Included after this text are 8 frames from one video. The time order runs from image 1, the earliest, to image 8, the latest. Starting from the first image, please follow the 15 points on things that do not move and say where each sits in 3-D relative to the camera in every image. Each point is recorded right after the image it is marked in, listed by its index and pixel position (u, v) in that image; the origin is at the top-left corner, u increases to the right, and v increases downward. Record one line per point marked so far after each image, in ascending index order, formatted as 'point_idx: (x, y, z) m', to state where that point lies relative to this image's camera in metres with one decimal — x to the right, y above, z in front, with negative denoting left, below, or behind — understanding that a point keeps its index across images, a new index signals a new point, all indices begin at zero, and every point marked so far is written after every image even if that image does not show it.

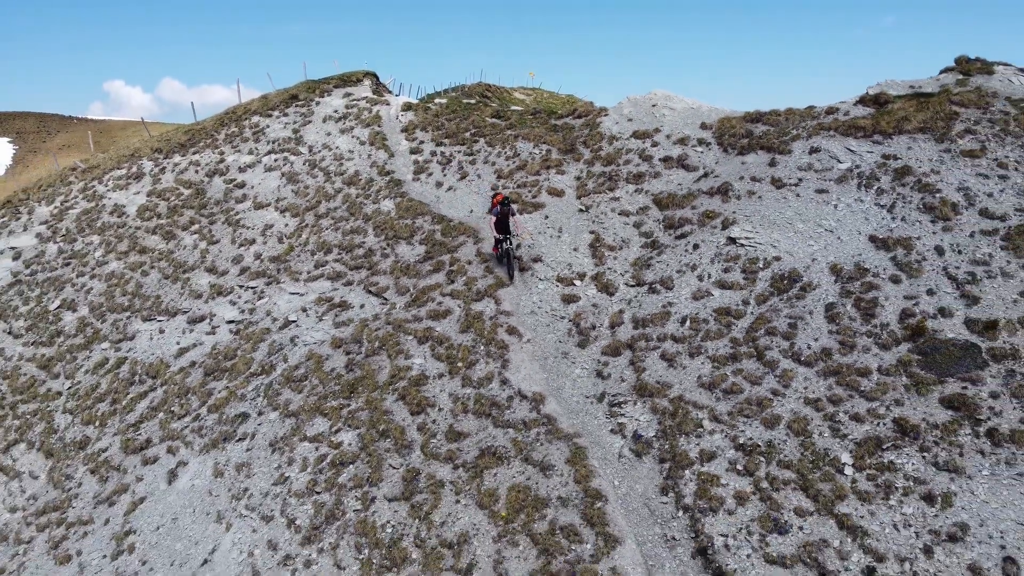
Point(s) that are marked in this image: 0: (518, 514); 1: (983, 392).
0: (+0.1, -3.4, +12.6) m
1: (+6.6, -1.5, +11.4) m
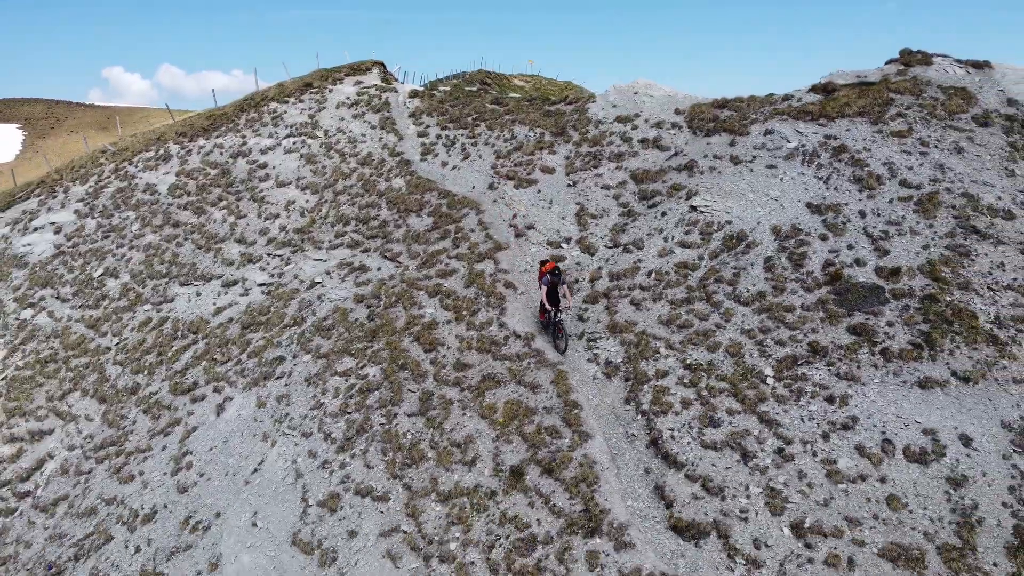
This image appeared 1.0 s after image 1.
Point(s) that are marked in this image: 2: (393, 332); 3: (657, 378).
0: (0.0, -2.5, +15.5) m
1: (+6.5, -0.6, +14.3) m
2: (-2.8, -1.1, +19.4) m
3: (+2.6, -1.6, +15.3) m
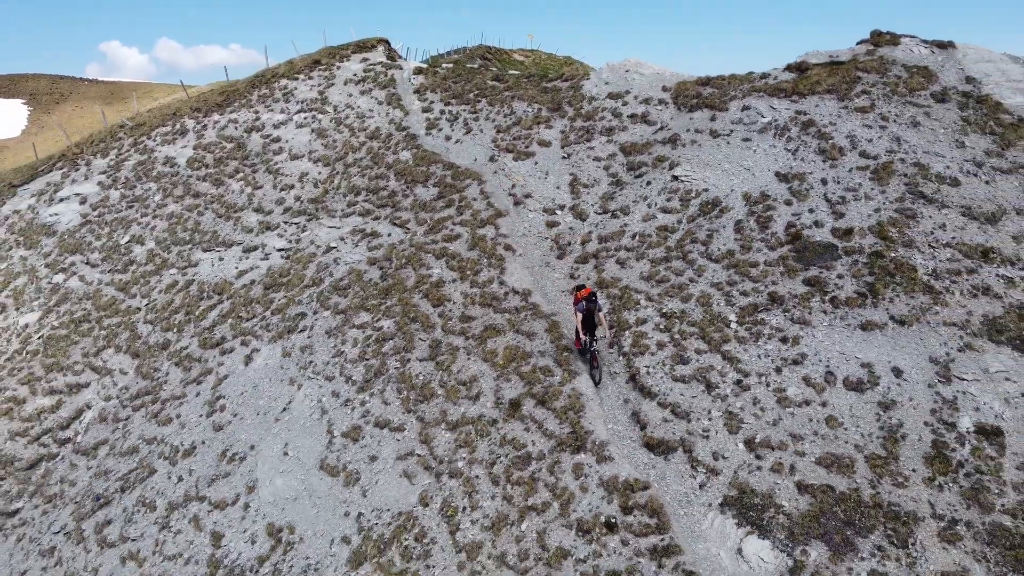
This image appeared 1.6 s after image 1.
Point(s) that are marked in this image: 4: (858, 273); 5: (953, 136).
0: (0.0, -1.6, +17.6) m
1: (+6.5, +0.2, +16.3) m
2: (-2.8, -0.1, +21.4) m
3: (+2.6, -0.8, +17.4) m
4: (+6.9, +0.3, +16.2) m
5: (+10.9, +3.7, +19.8) m
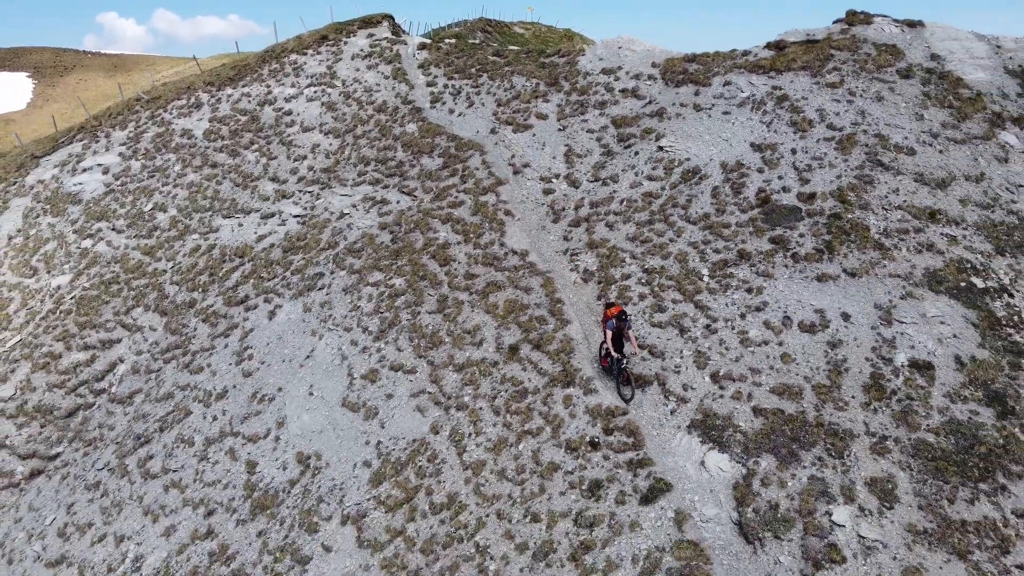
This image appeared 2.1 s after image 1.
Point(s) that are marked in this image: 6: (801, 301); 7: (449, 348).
0: (0.0, -0.6, +19.7) m
1: (+6.4, +1.2, +18.4) m
2: (-2.9, +1.1, +23.5) m
3: (+2.6, +0.2, +19.5) m
4: (+6.9, +1.3, +18.2) m
5: (+10.8, +4.8, +21.7) m
6: (+6.0, -0.3, +16.7) m
7: (-1.5, -1.4, +19.4) m
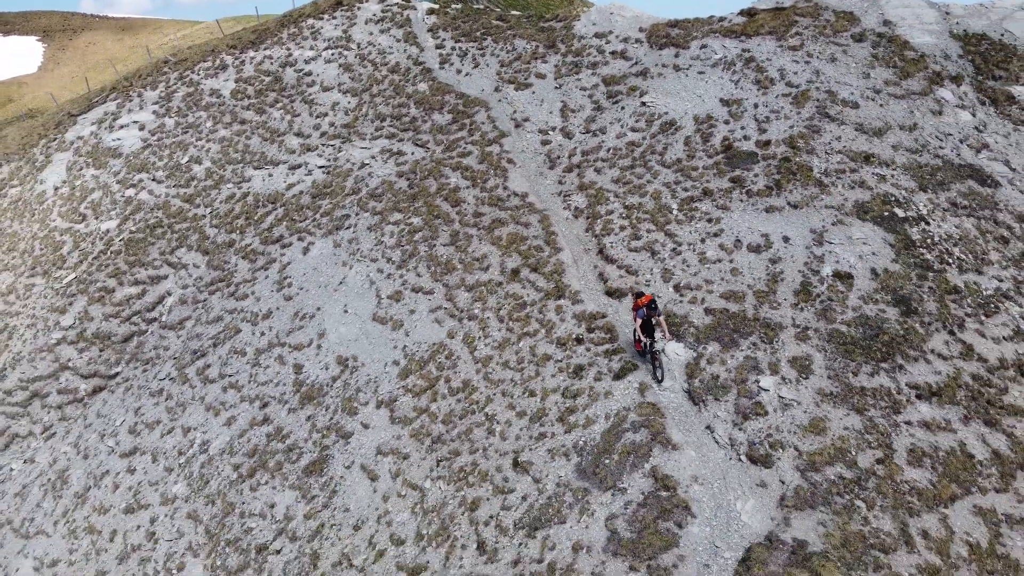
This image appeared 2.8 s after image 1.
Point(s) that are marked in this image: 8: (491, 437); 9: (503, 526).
0: (0.0, +1.3, +23.3) m
1: (+6.5, +3.1, +21.9) m
2: (-2.8, +3.1, +27.0) m
3: (+2.7, +2.1, +23.0) m
4: (+7.0, +3.1, +21.7) m
5: (+10.9, +6.8, +25.1) m
6: (+6.0, +1.5, +20.3) m
7: (-1.4, +0.5, +23.1) m
8: (-0.4, -3.2, +18.2) m
9: (-0.2, -4.5, +15.9) m
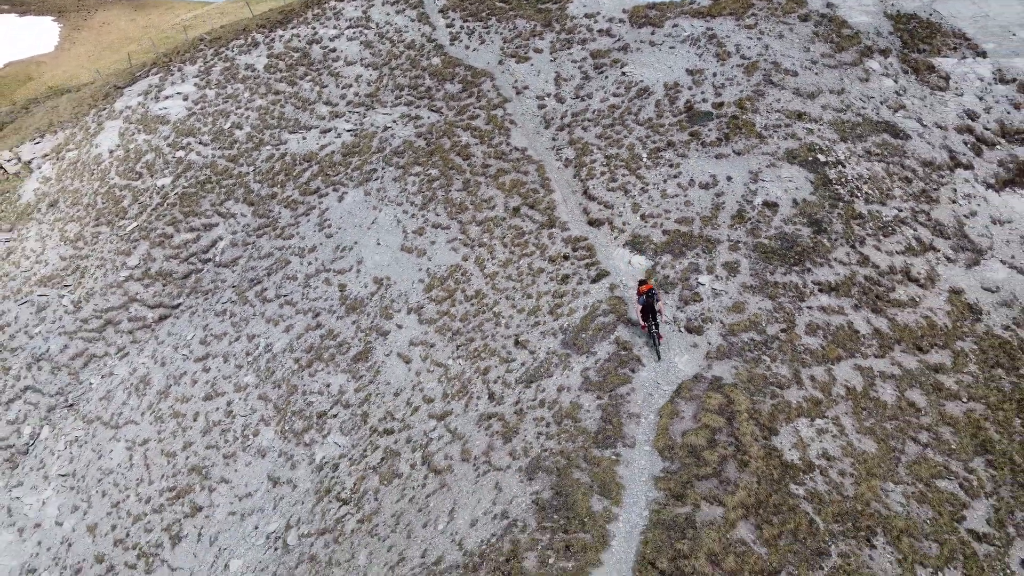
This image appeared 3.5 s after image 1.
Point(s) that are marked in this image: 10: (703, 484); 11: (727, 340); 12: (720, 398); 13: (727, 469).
0: (+0.1, +3.6, +28.6) m
1: (+6.5, +5.3, +27.1) m
2: (-2.7, +5.5, +32.3) m
3: (+2.7, +4.4, +28.3) m
4: (+7.0, +5.4, +27.0) m
5: (+11.0, +9.1, +30.2) m
6: (+6.1, +3.8, +25.6) m
7: (-1.4, +2.8, +28.4) m
8: (-0.4, -1.1, +23.6) m
9: (-0.1, -2.4, +21.4) m
10: (+3.8, -3.9, +16.3) m
11: (+5.4, -1.3, +20.1) m
12: (+4.7, -2.4, +18.4) m
13: (+4.4, -3.6, +16.7) m
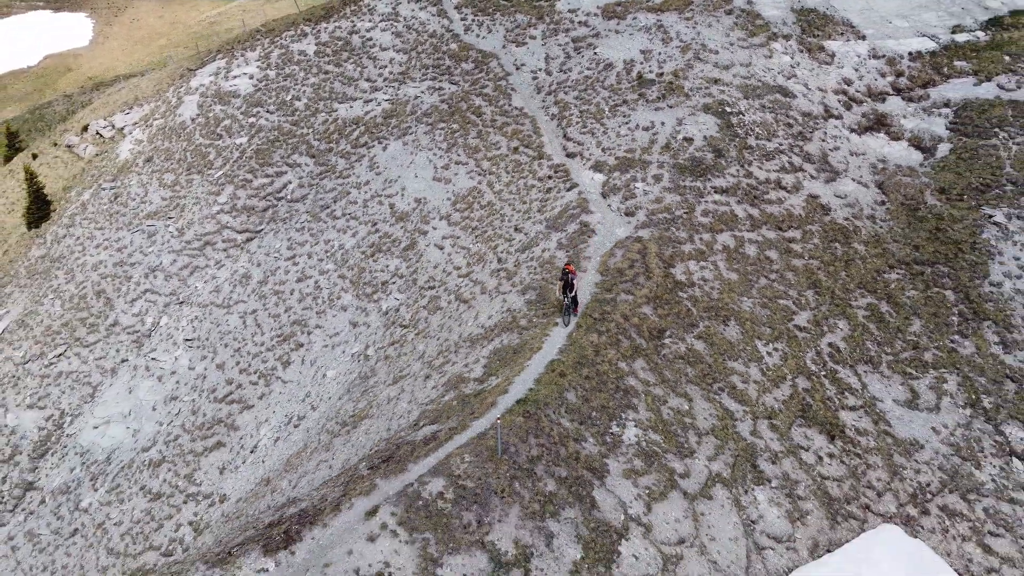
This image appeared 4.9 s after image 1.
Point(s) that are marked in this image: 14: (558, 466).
0: (+0.1, +7.6, +39.8) m
1: (+6.6, +9.4, +38.3) m
2: (-2.7, +9.6, +43.5) m
3: (+2.7, +8.5, +39.5) m
4: (+7.0, +9.4, +38.2) m
5: (+11.0, +13.2, +41.4) m
6: (+6.1, +7.8, +36.8) m
7: (-1.3, +6.8, +39.6) m
8: (-0.4, +3.0, +34.8) m
9: (-0.1, +1.6, +32.6) m
10: (+3.8, +0.1, +27.5) m
11: (+5.4, +2.8, +31.3) m
12: (+4.7, +1.6, +29.7) m
13: (+4.4, +0.3, +27.9) m
14: (+1.1, -4.3, +19.6) m
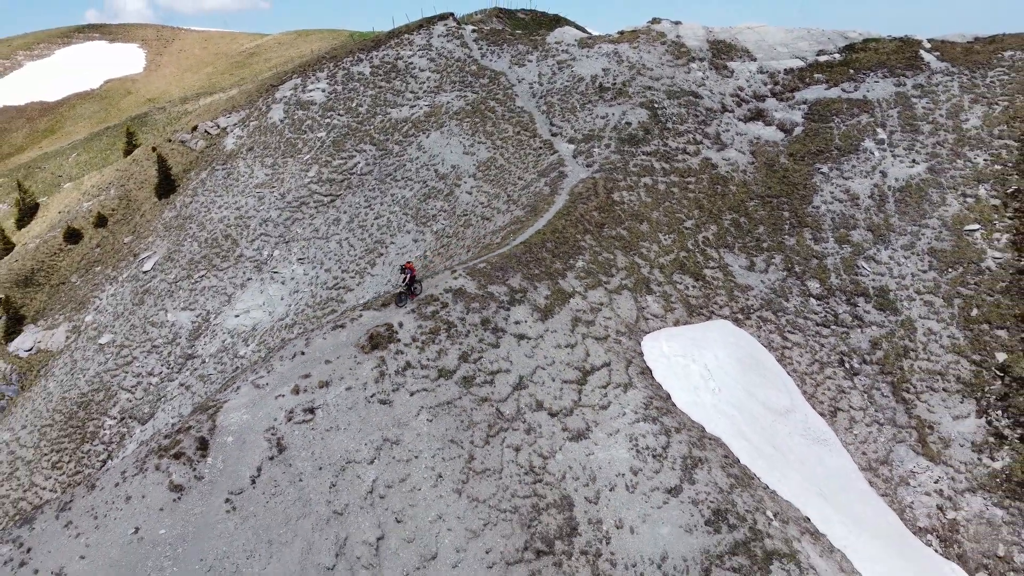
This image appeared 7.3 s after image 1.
0: (+0.3, +12.3, +59.7) m
1: (+6.8, +14.1, +58.3) m
2: (-2.5, +14.1, +63.4) m
3: (+3.0, +13.1, +59.4) m
4: (+7.3, +14.1, +58.1) m
5: (+11.2, +17.8, +61.5) m
6: (+6.4, +12.5, +56.7) m
7: (-1.1, +11.4, +59.5) m
8: (-0.1, +7.8, +54.6) m
9: (+0.2, +6.5, +52.3) m
10: (+4.1, +5.2, +47.2) m
11: (+5.6, +7.7, +51.0) m
12: (+5.0, +6.6, +49.3) m
13: (+4.7, +5.4, +47.5) m
14: (+1.4, +1.1, +39.1) m
